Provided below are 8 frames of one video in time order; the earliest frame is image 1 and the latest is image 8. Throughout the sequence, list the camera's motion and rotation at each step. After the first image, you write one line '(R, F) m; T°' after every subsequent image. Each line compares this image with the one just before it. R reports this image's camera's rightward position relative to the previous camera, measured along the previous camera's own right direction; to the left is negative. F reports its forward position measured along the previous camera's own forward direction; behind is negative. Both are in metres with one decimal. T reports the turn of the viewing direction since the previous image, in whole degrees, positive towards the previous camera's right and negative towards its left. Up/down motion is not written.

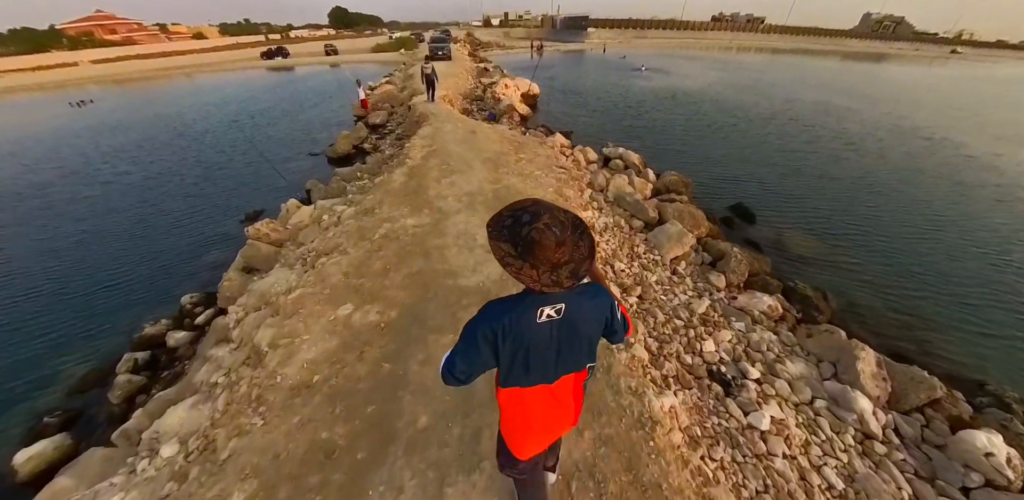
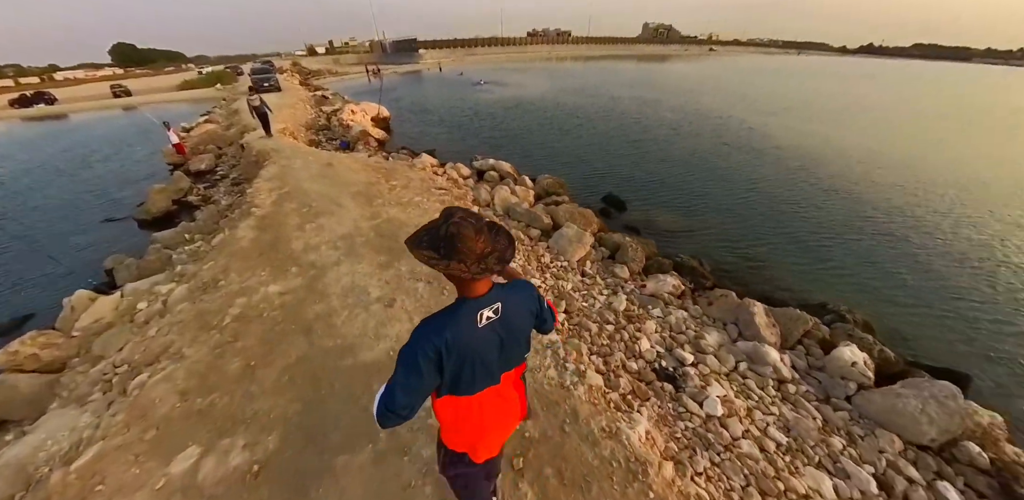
(-0.2, +0.7) m; +17°
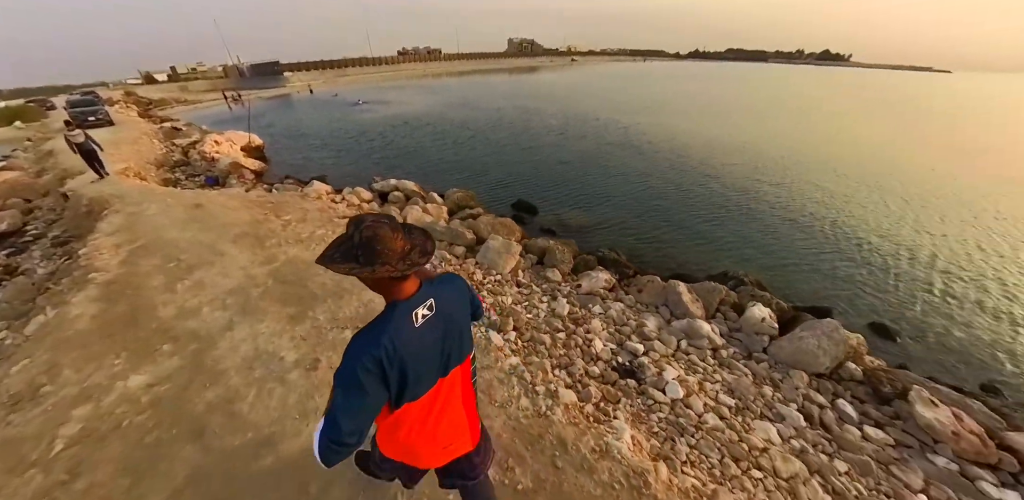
(-0.3, +0.5) m; +13°
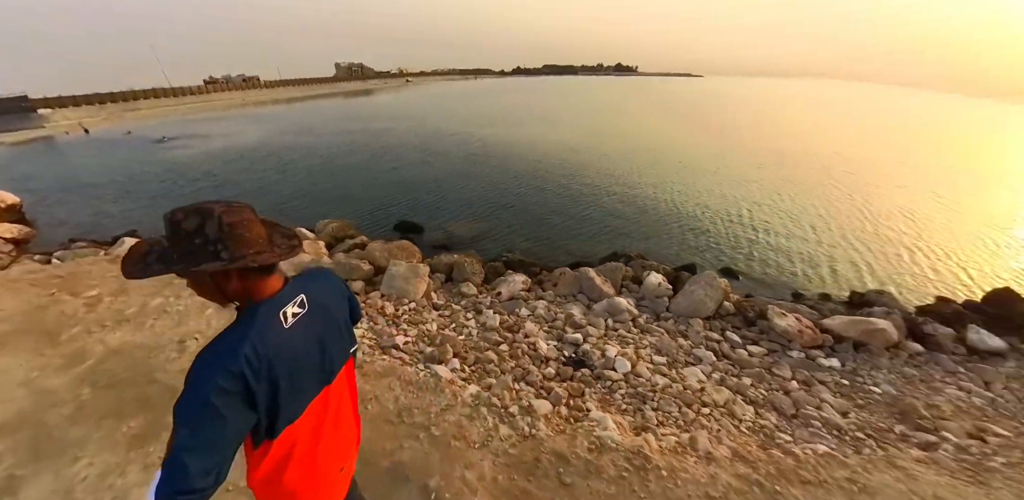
(-0.6, +0.3) m; +18°
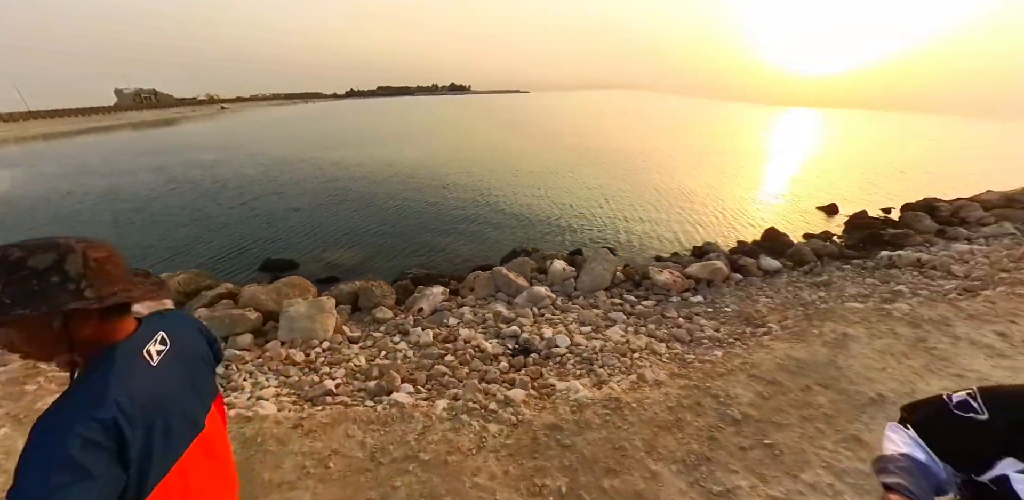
(-0.9, -0.3) m; +20°
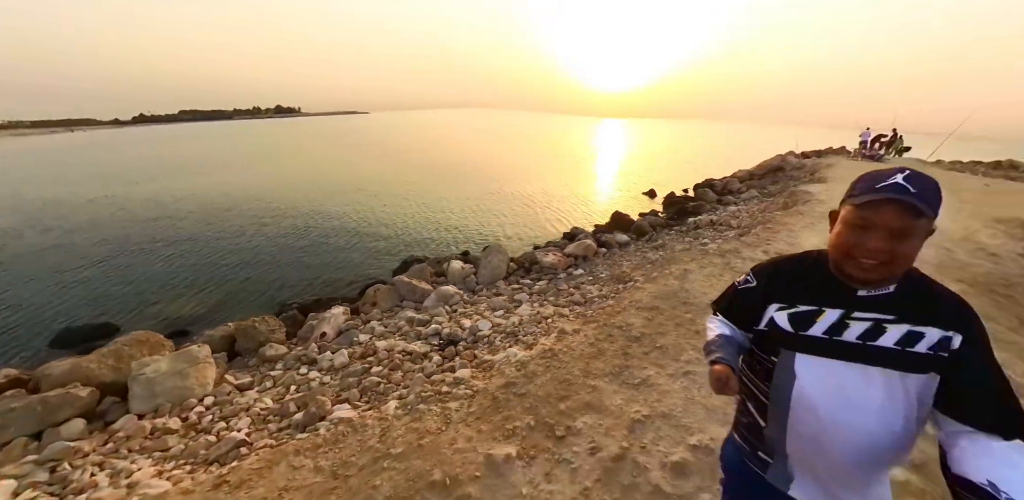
(-0.8, -0.5) m; +20°
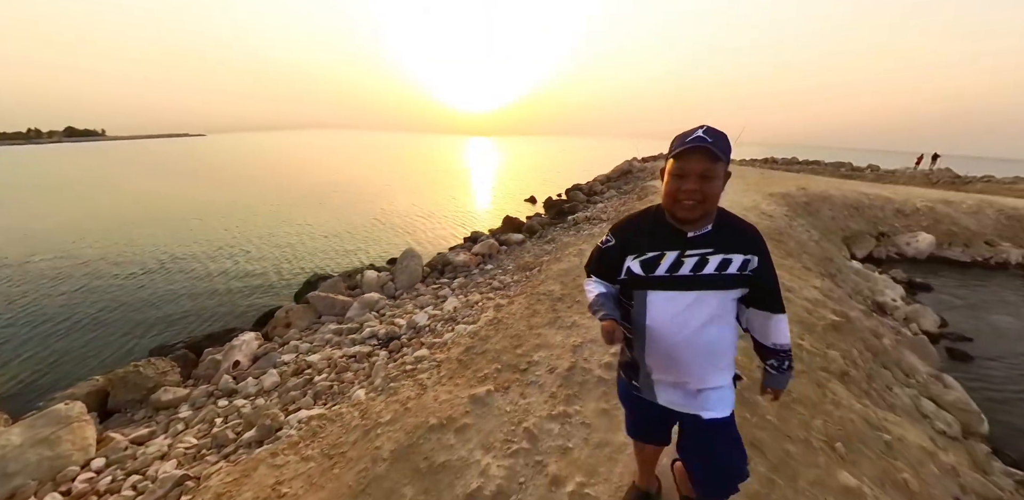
(-0.8, -0.7) m; +17°
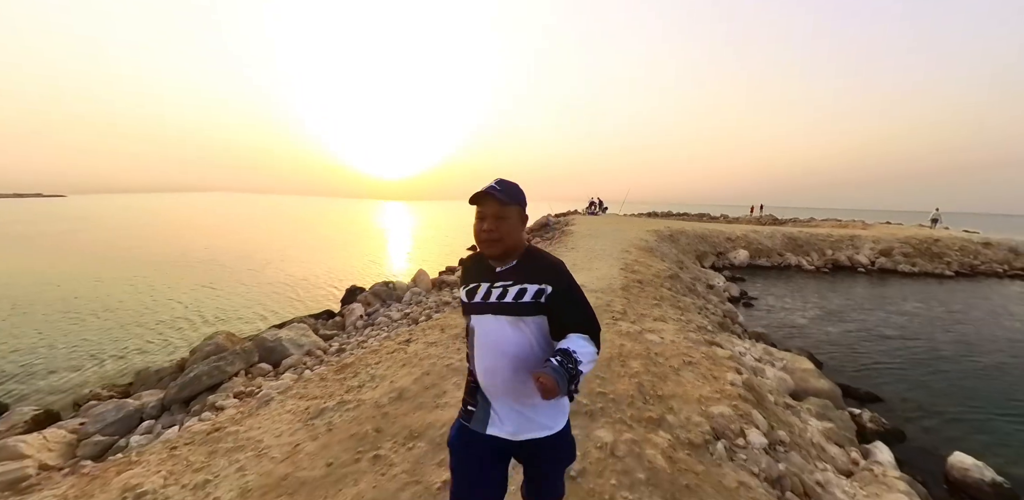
(-2.6, -5.6) m; +12°
